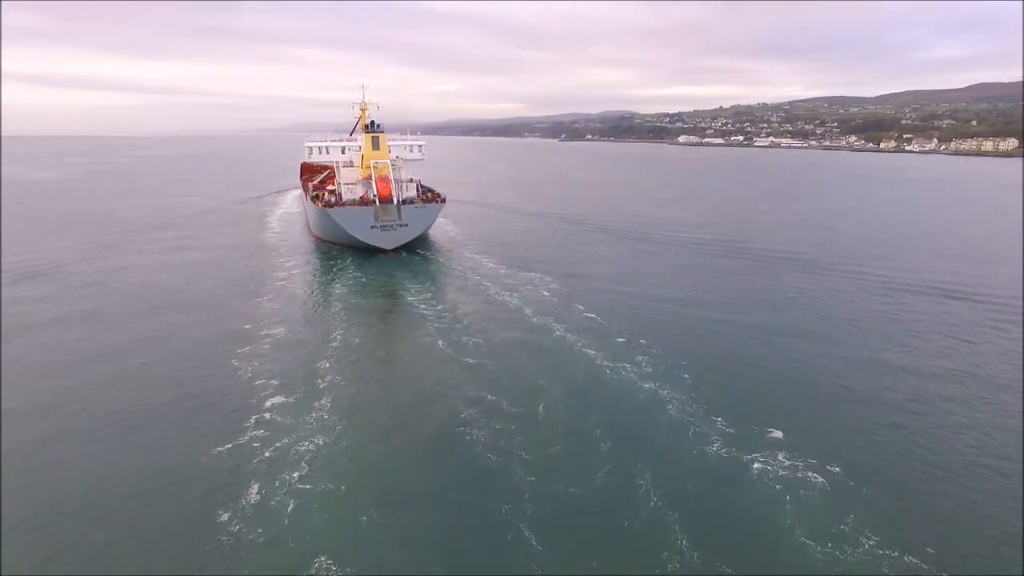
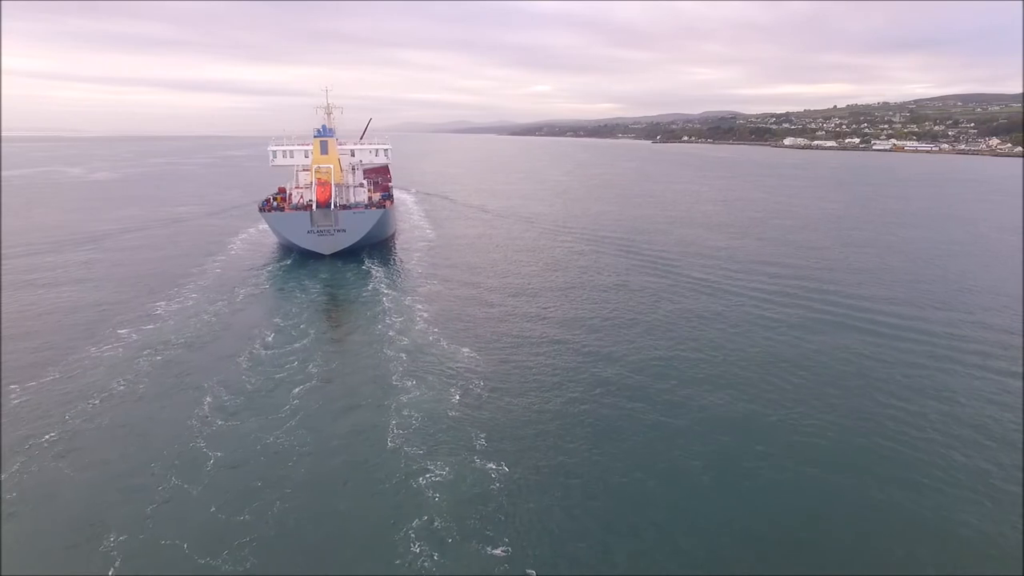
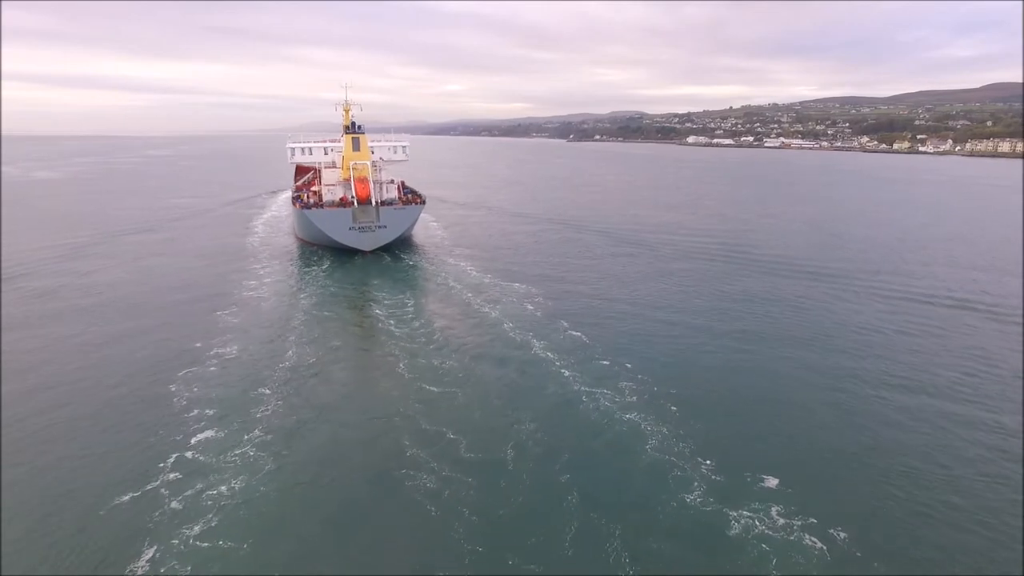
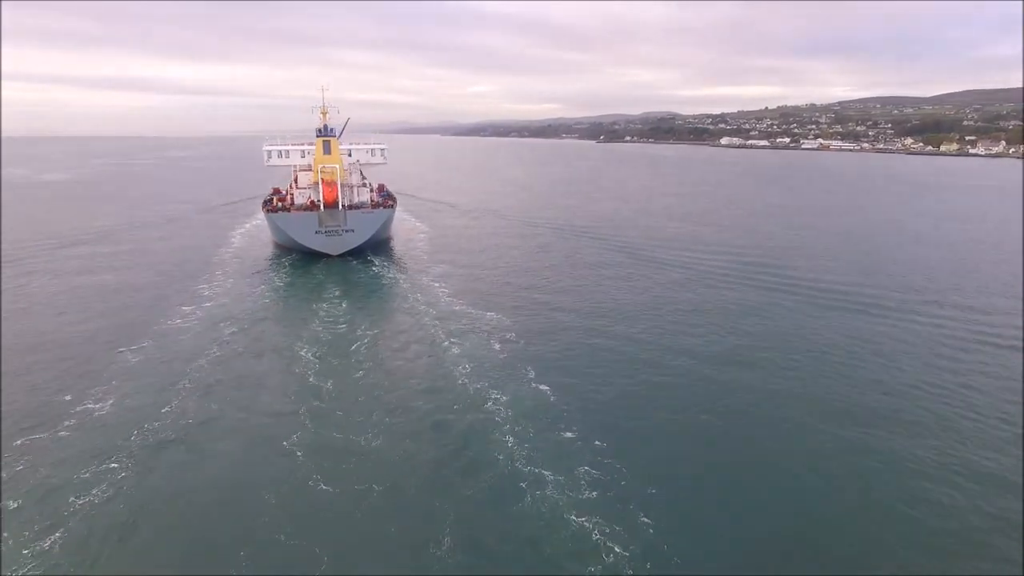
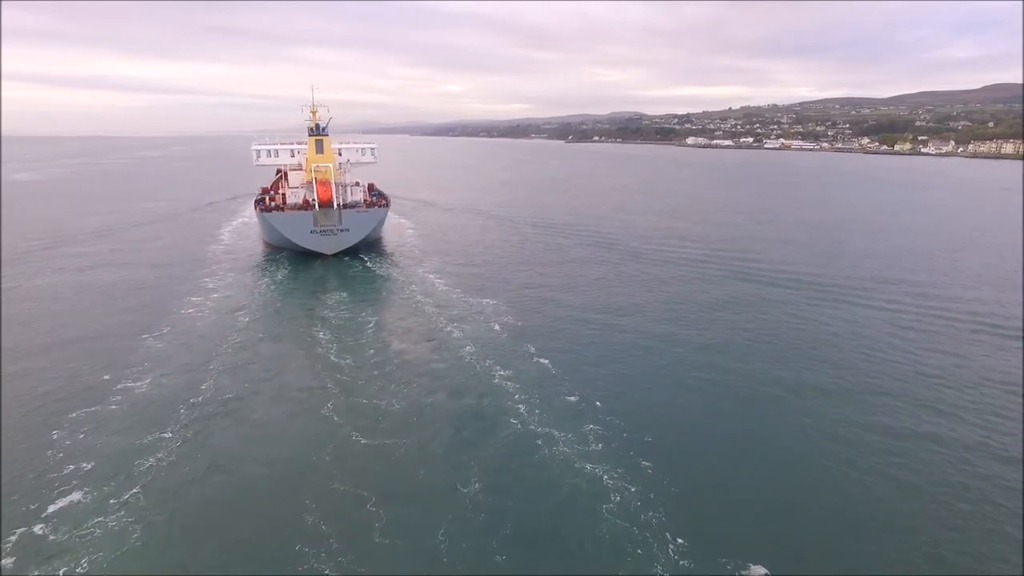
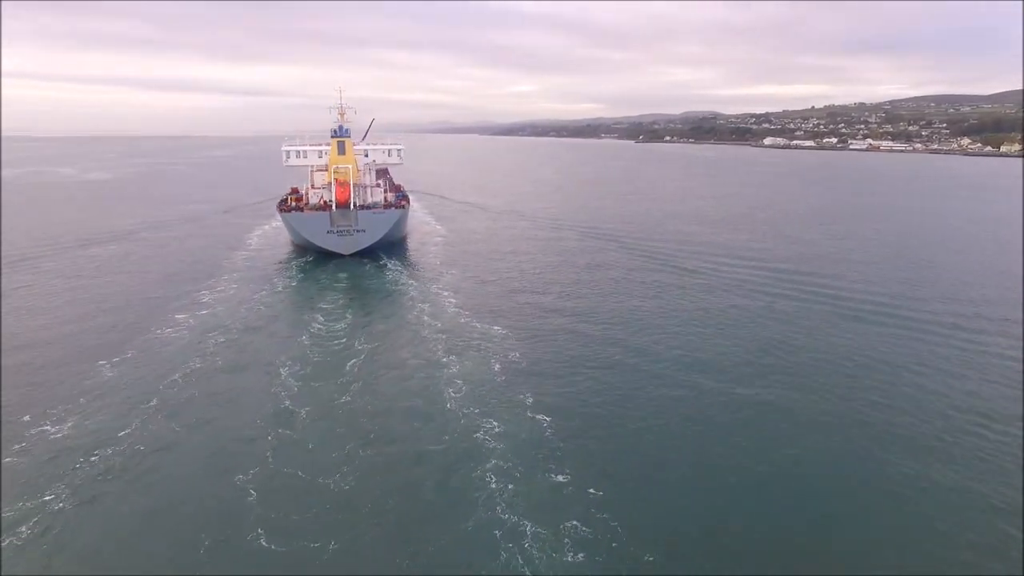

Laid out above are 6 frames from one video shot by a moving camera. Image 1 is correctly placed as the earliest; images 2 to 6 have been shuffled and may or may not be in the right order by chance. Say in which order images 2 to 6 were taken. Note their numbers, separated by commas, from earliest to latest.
3, 5, 4, 6, 2
